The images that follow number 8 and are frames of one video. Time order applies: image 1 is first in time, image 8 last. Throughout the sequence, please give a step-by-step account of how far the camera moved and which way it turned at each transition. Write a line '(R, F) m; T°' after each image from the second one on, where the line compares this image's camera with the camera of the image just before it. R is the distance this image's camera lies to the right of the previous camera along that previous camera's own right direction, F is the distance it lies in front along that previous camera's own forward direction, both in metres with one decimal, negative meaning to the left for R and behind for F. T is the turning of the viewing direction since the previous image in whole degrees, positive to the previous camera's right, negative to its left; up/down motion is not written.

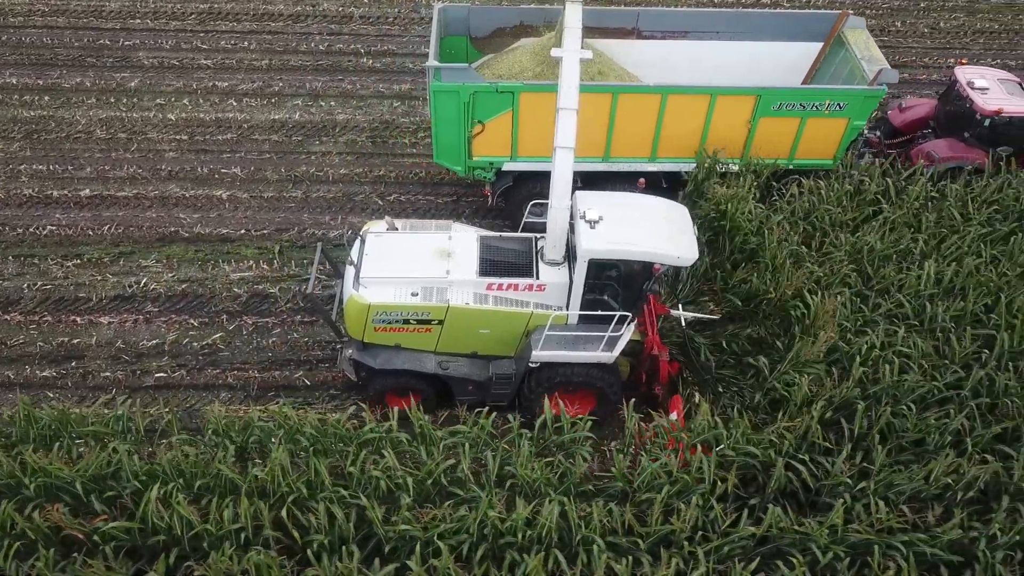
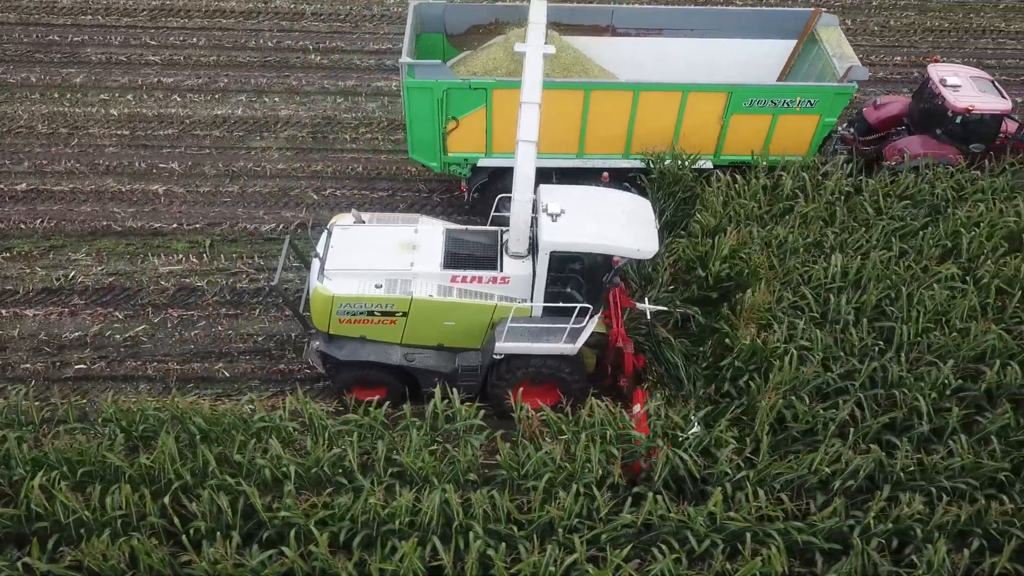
(+0.7, -0.1) m; 0°
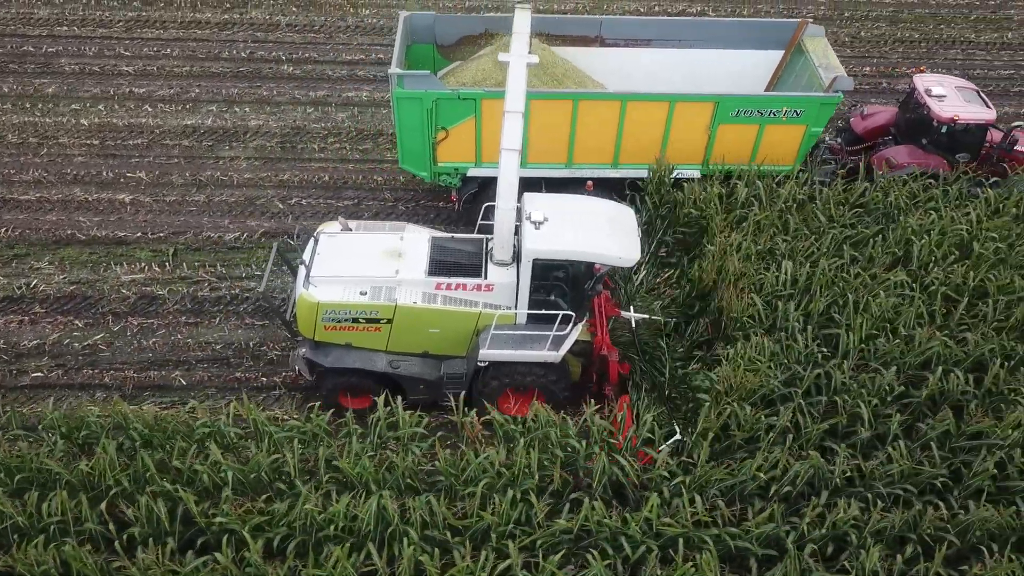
(+0.4, 0.0) m; 0°
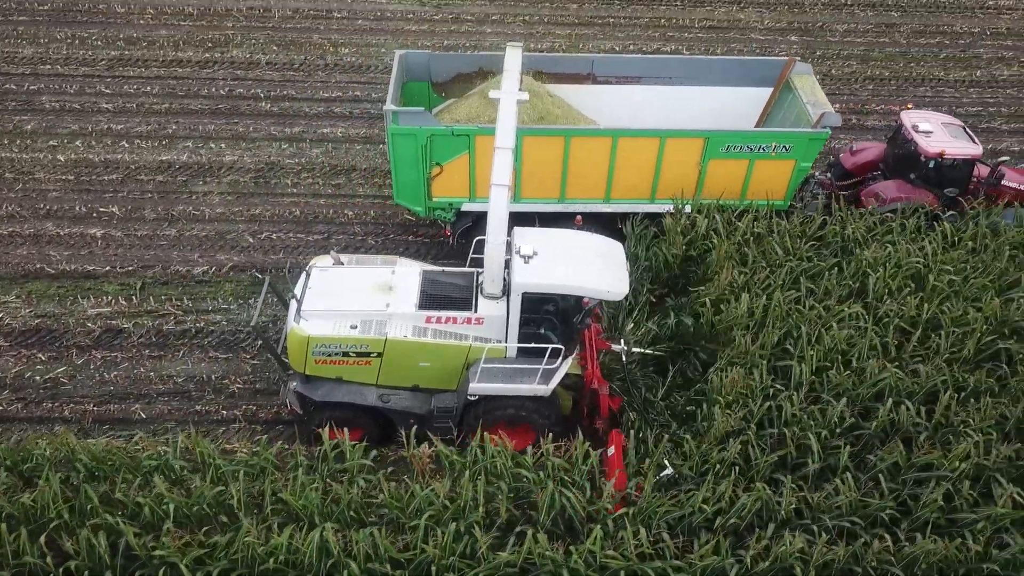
(+0.3, 0.0) m; 0°
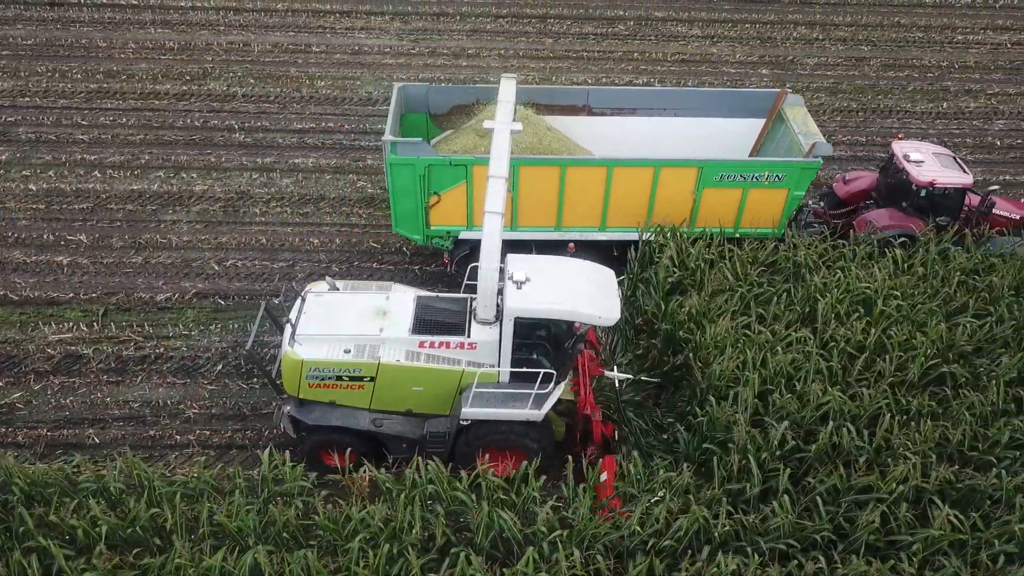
(+0.4, -0.1) m; 0°
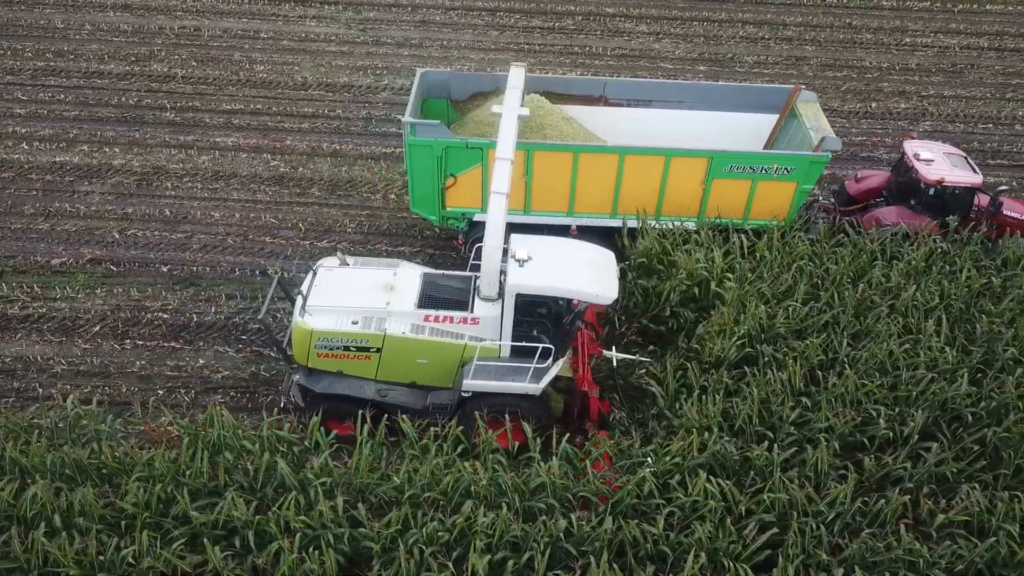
(+1.6, -0.2) m; -2°
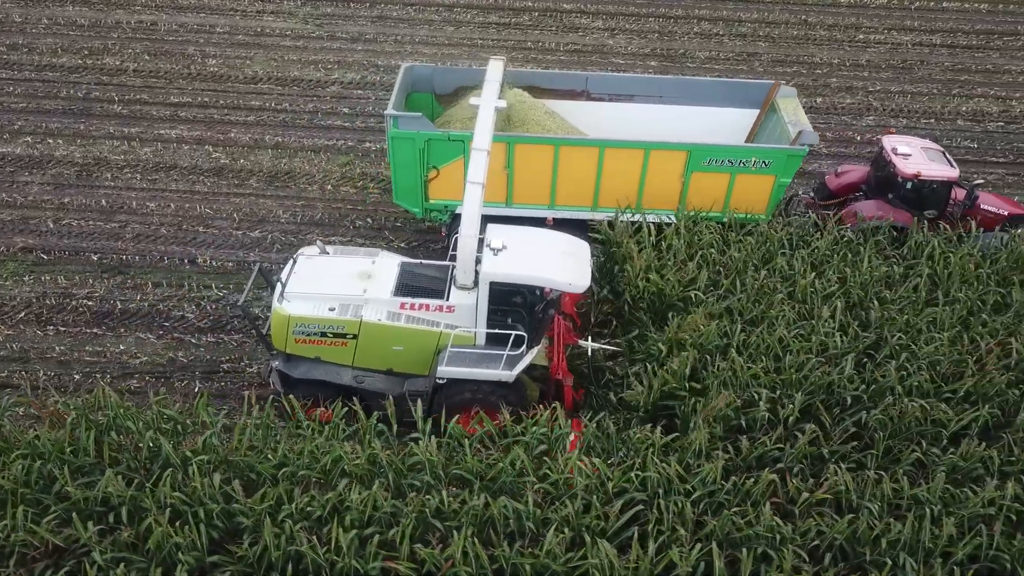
(+0.8, -0.1) m; 0°
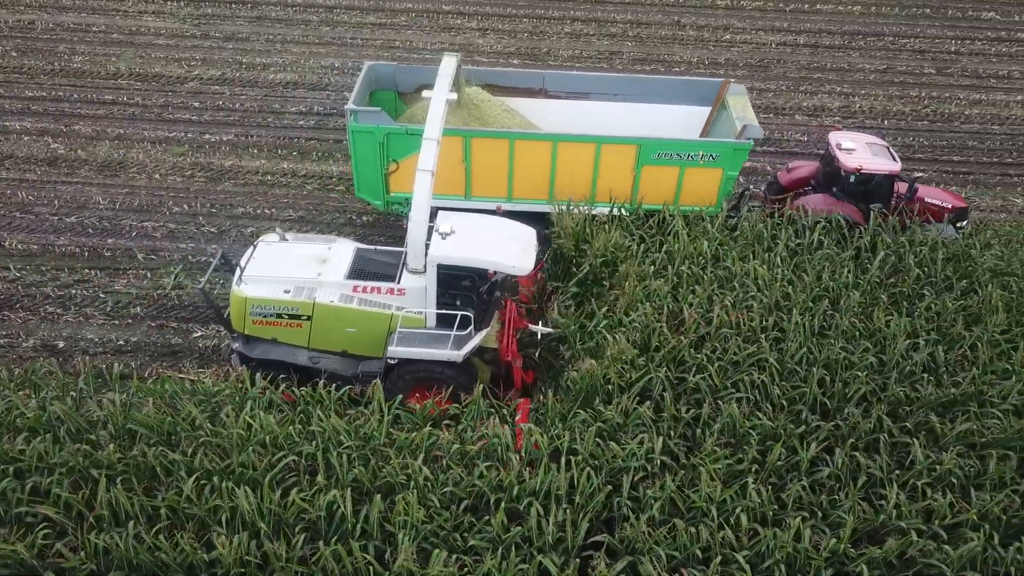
(+2.2, -0.3) m; 0°
